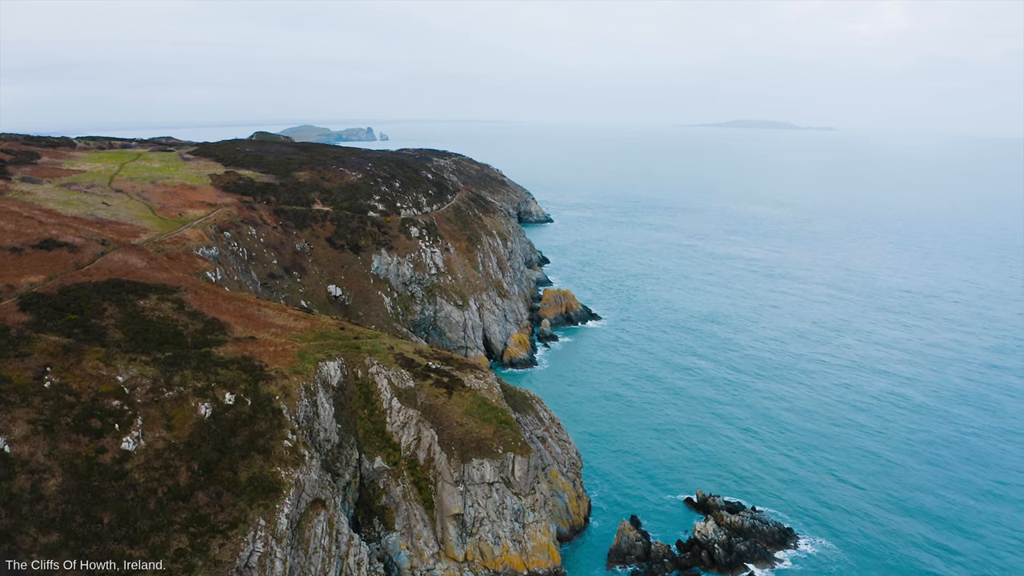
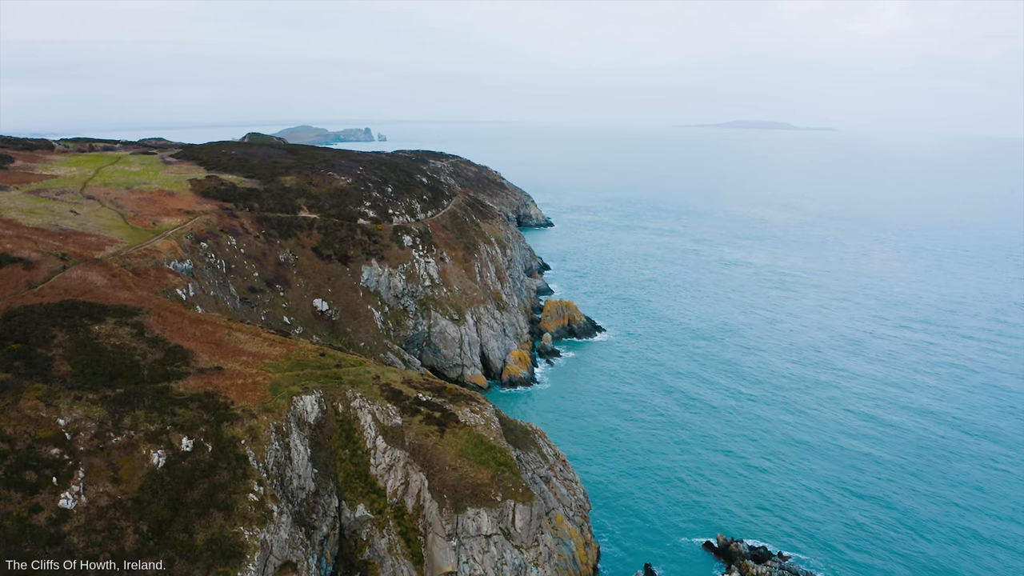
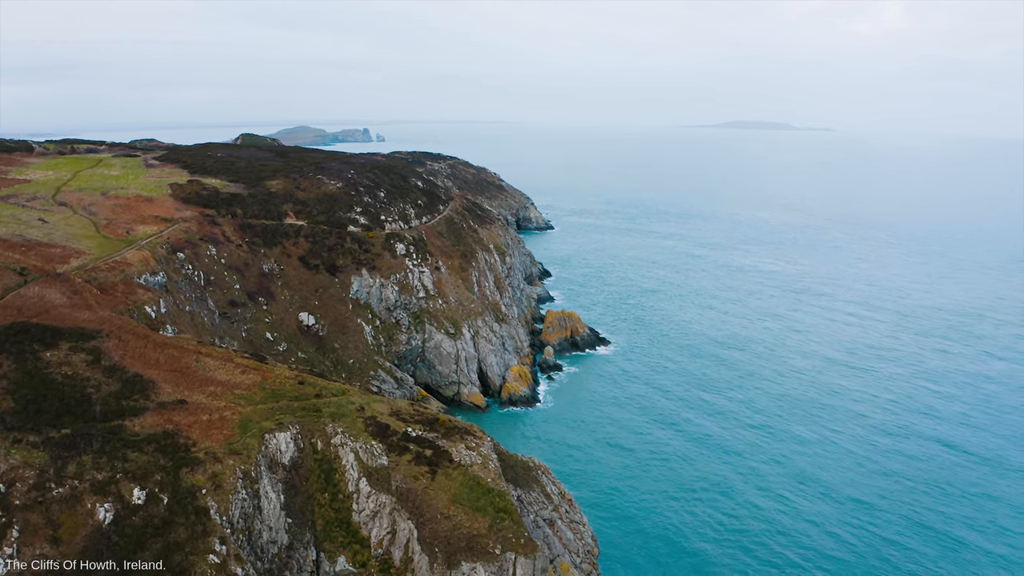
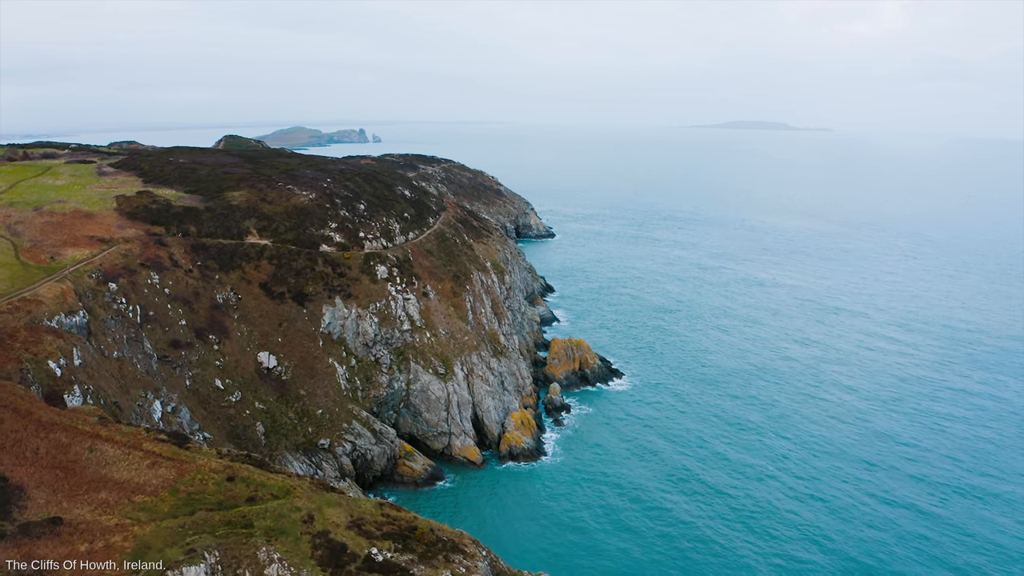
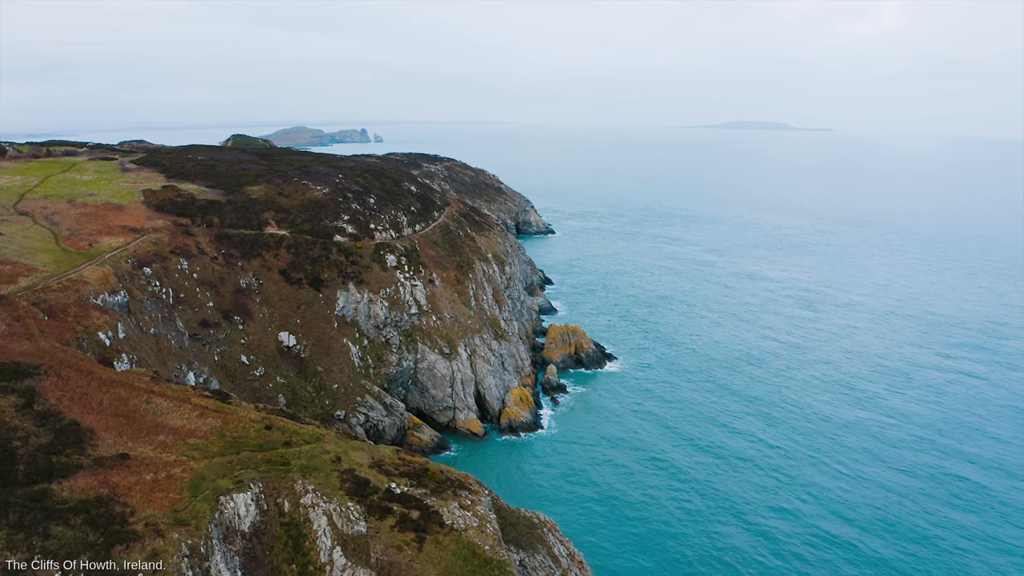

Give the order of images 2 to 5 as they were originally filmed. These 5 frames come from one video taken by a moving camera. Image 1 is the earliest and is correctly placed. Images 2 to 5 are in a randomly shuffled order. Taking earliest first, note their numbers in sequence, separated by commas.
2, 3, 5, 4
